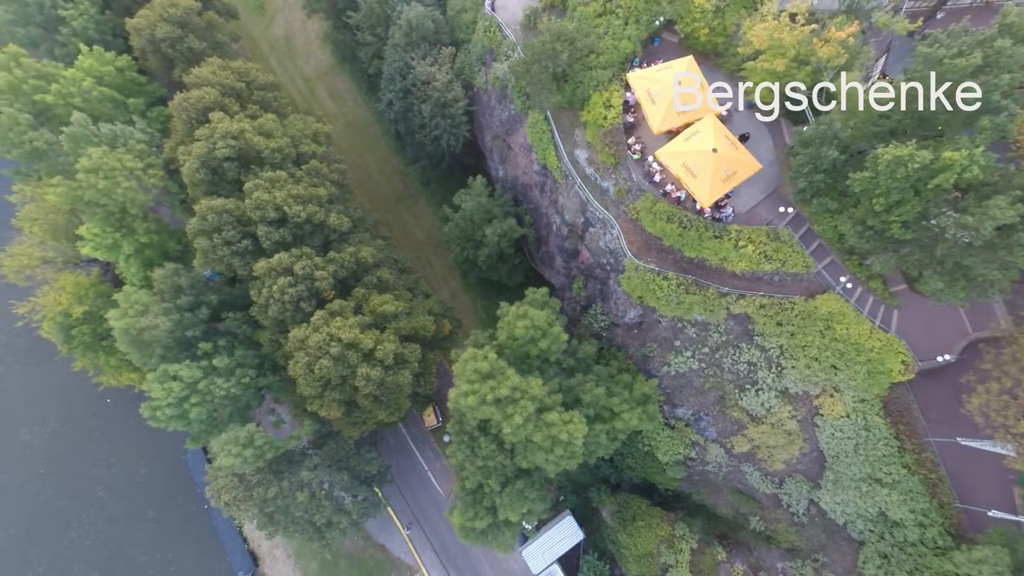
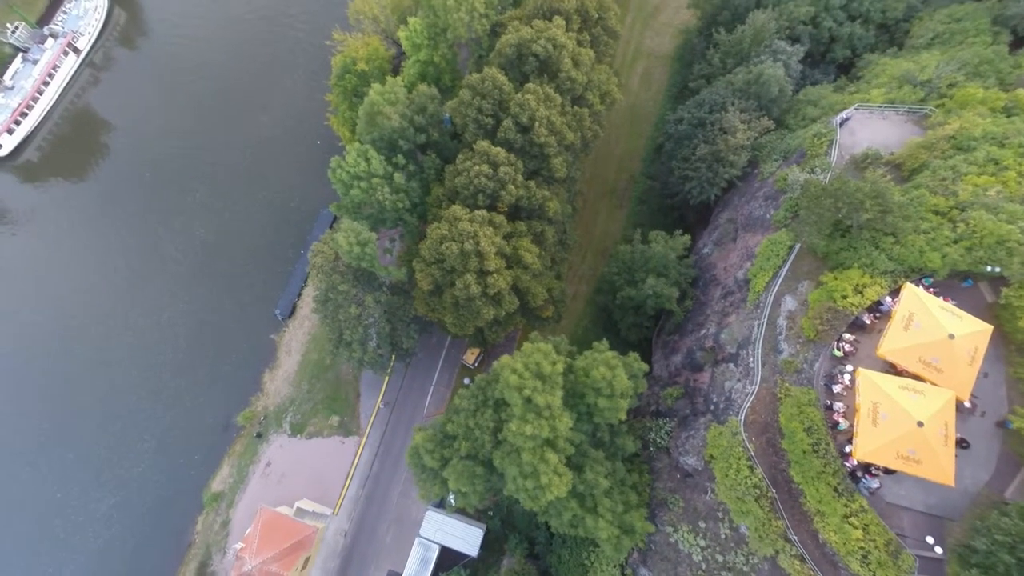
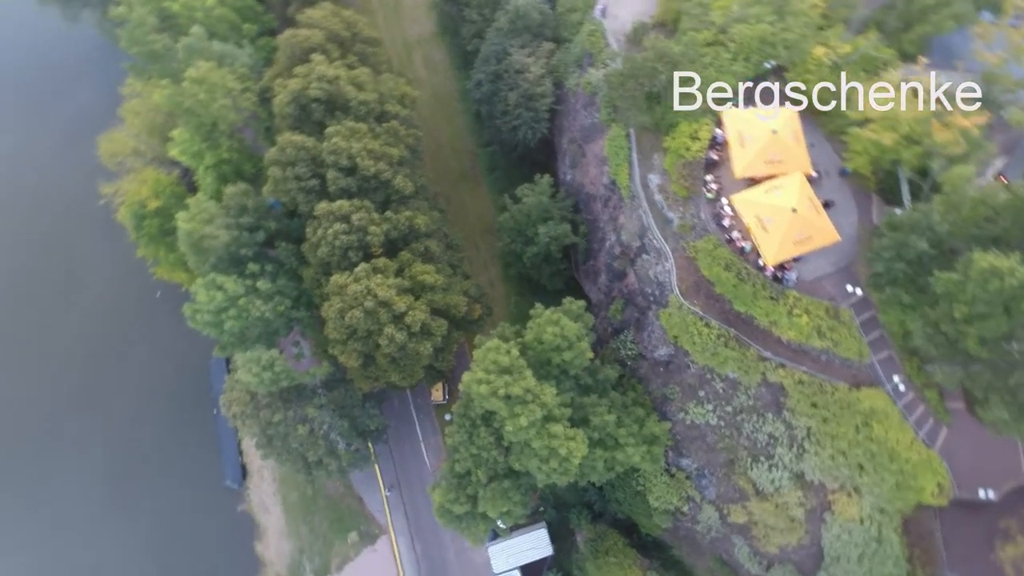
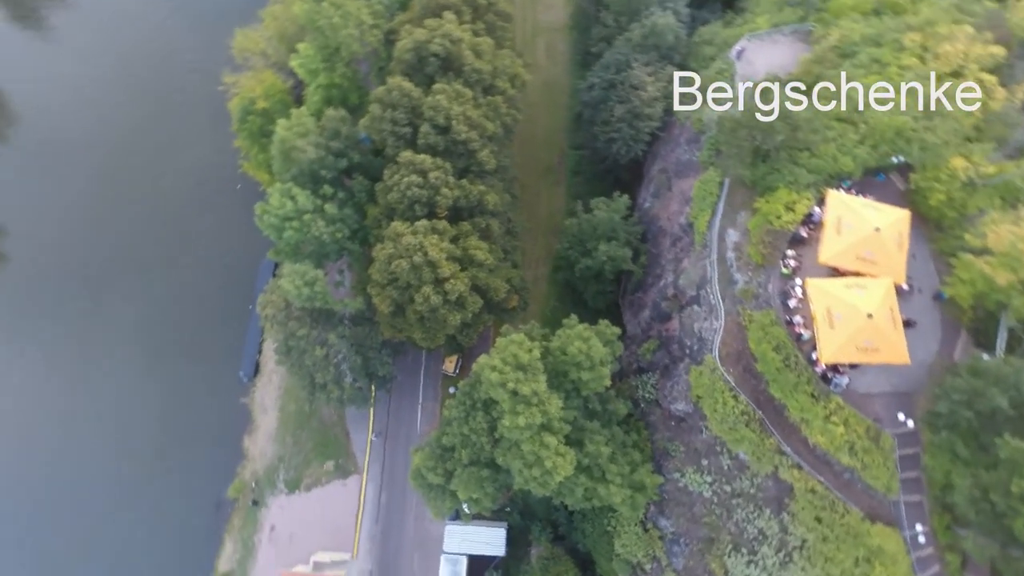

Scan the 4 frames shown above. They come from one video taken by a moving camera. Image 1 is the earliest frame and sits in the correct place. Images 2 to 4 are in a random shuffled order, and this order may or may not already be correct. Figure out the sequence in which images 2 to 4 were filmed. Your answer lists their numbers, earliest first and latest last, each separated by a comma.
3, 4, 2
